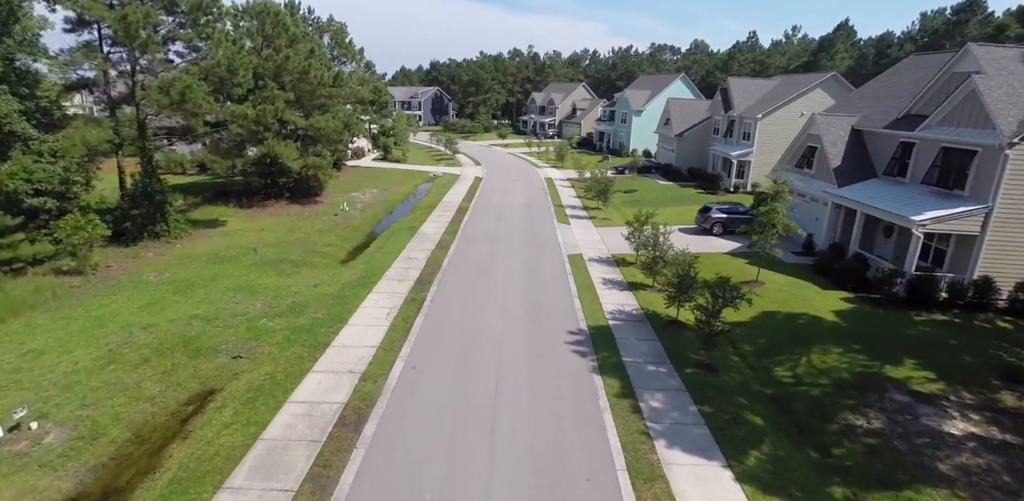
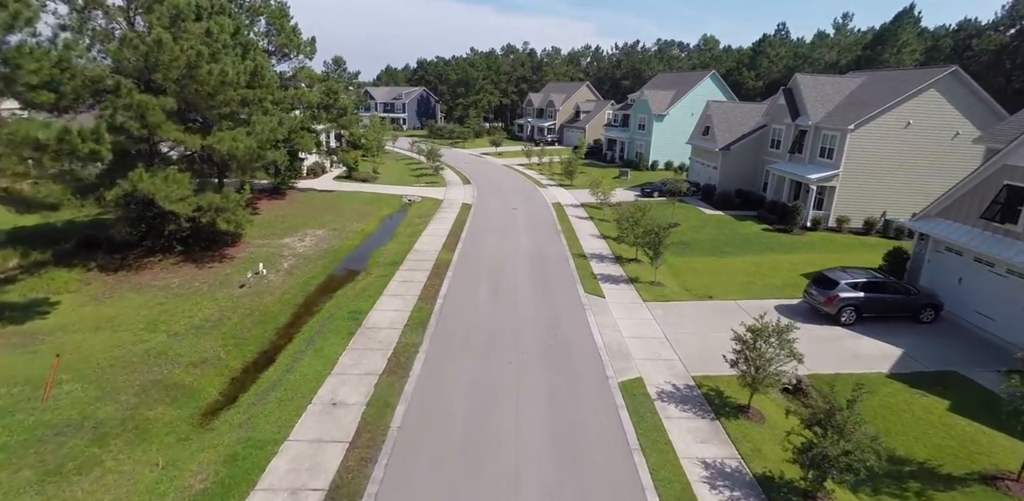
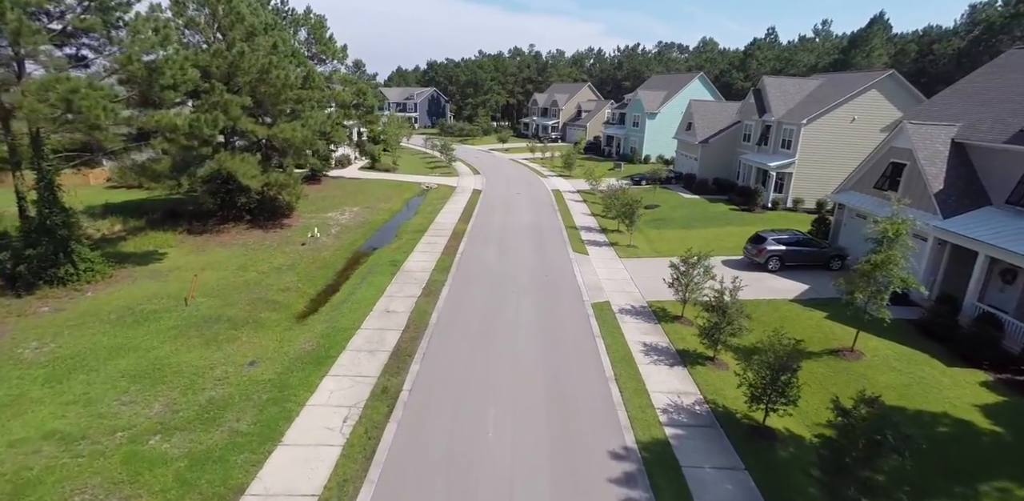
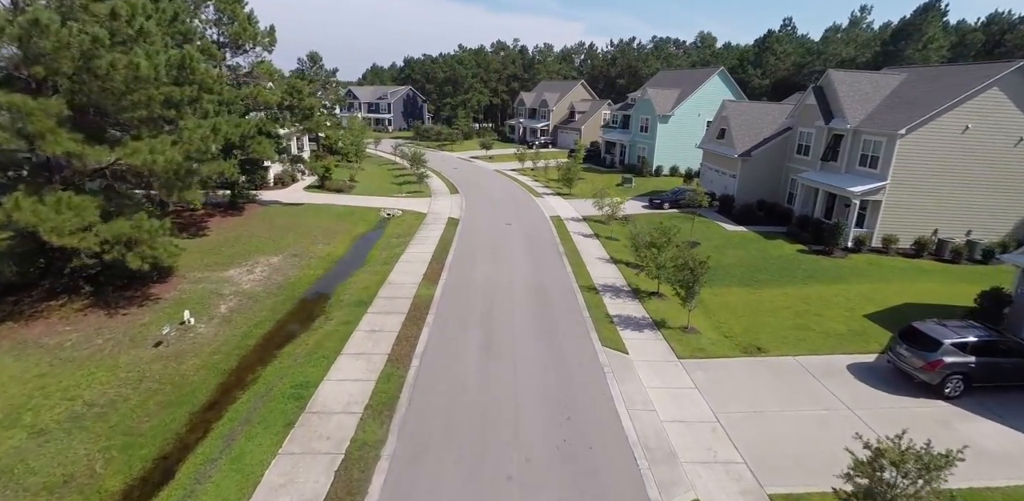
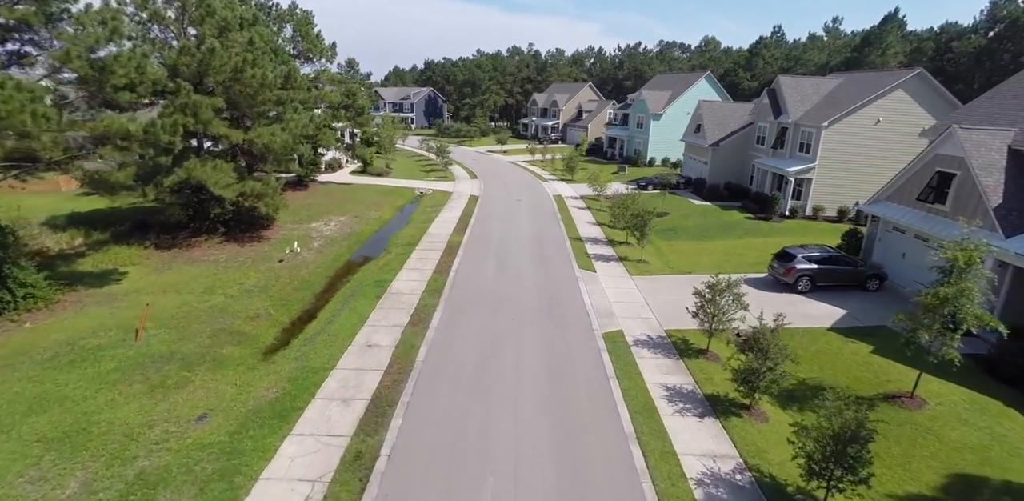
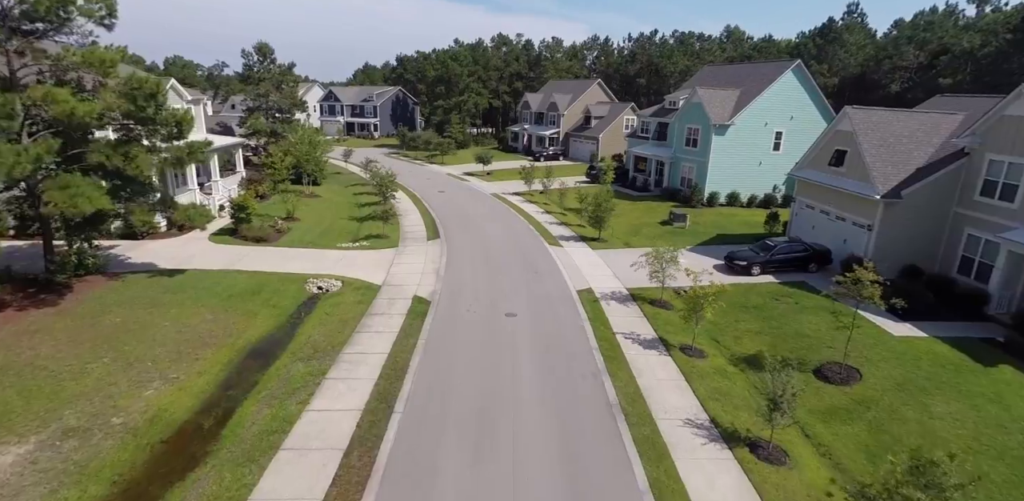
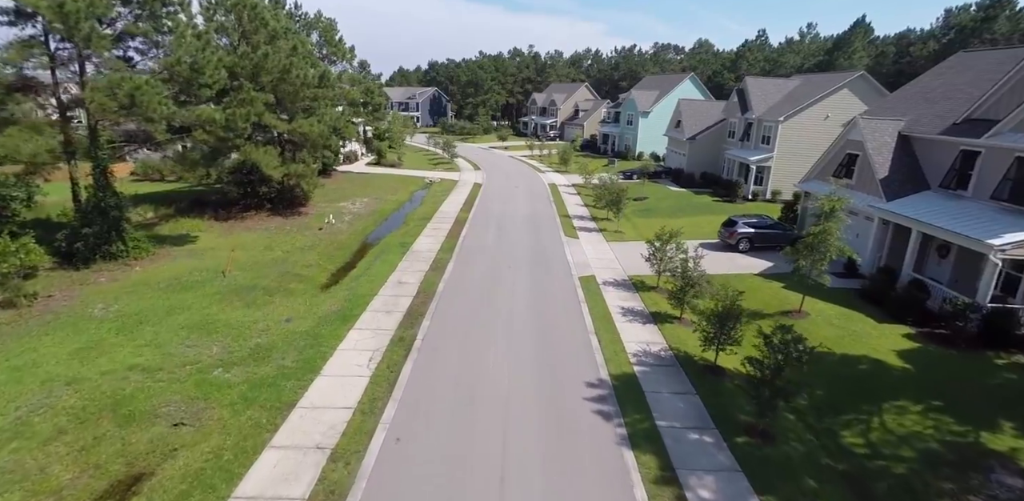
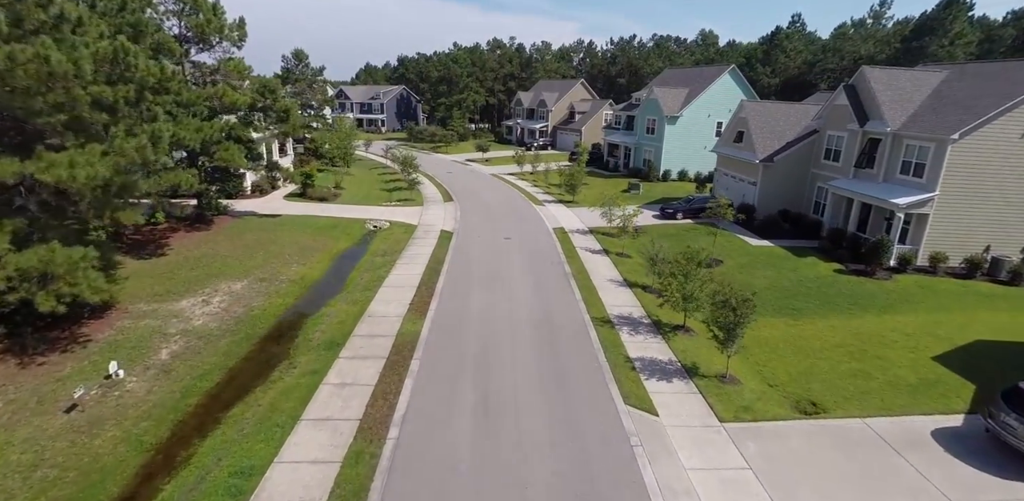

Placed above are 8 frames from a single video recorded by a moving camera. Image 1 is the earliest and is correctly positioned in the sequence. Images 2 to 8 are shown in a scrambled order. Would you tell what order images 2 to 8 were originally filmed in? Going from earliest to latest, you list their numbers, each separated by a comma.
7, 3, 5, 2, 4, 8, 6
